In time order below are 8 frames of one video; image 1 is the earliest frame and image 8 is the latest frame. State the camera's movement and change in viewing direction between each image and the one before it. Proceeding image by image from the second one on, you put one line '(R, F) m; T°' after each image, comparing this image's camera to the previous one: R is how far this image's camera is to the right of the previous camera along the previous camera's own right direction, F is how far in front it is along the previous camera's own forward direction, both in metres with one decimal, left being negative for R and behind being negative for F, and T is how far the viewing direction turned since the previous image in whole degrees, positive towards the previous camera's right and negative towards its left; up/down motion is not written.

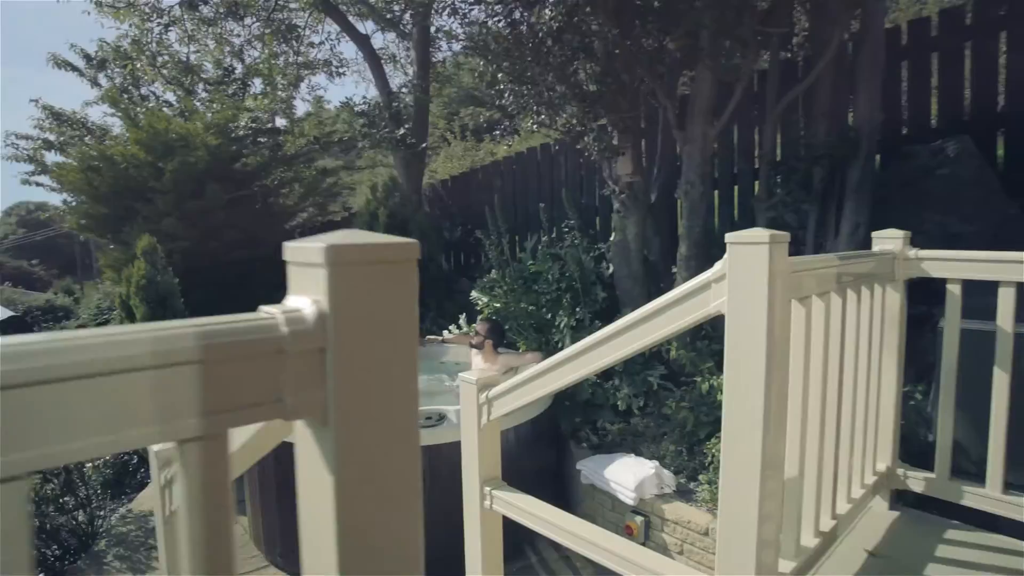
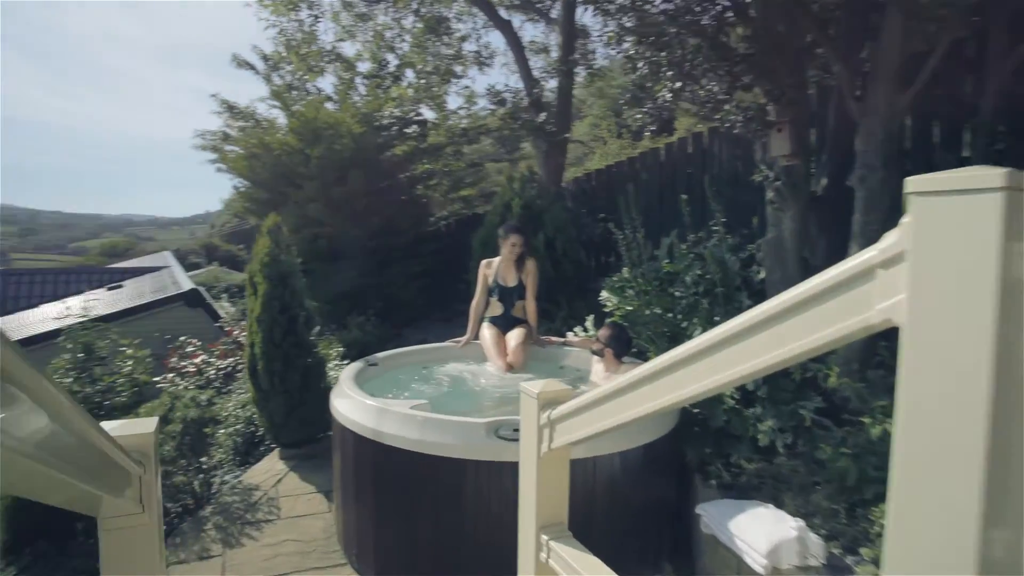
(+0.2, +0.6) m; -14°
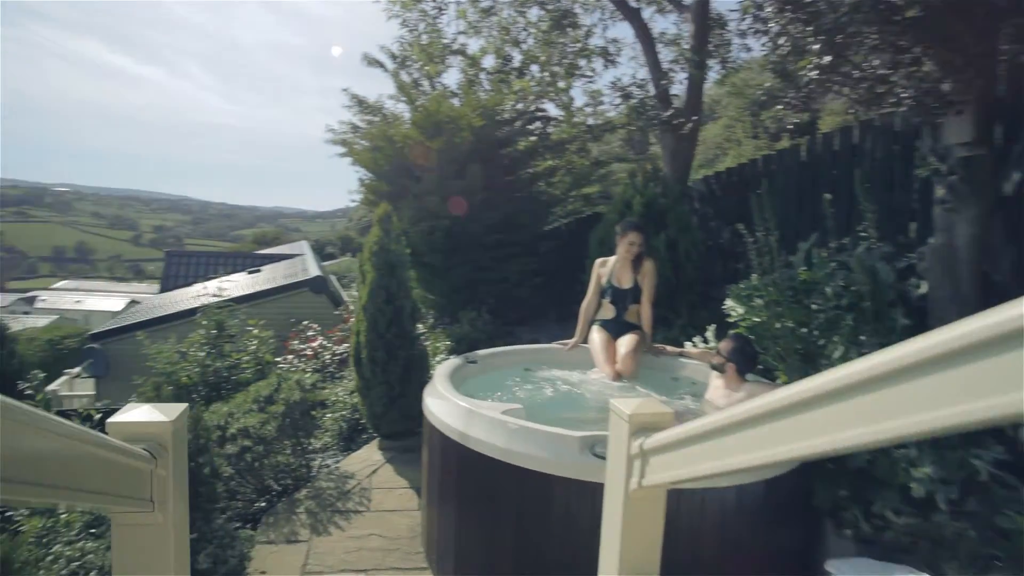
(+0.1, +0.3) m; -11°
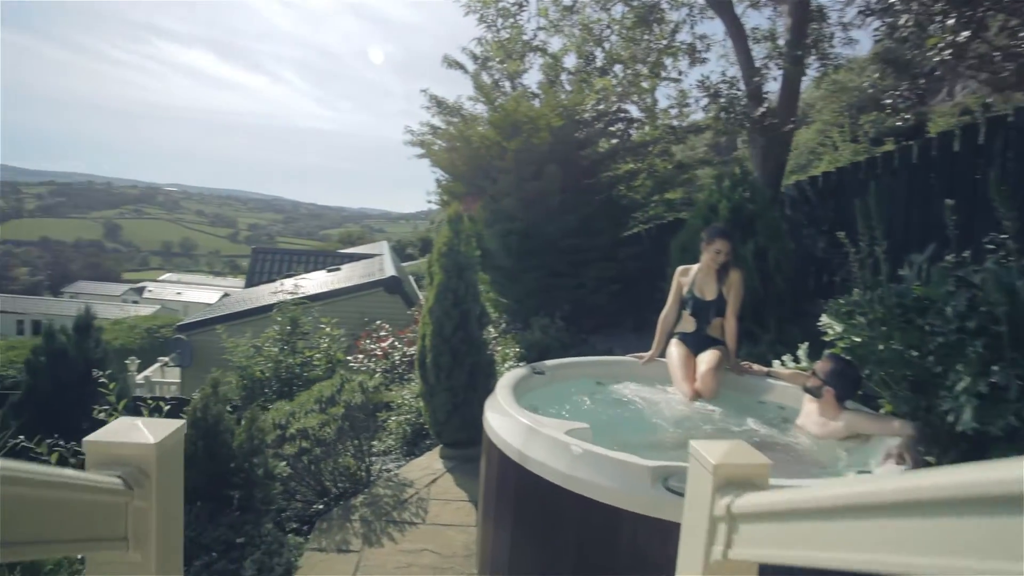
(0.0, +0.3) m; -7°
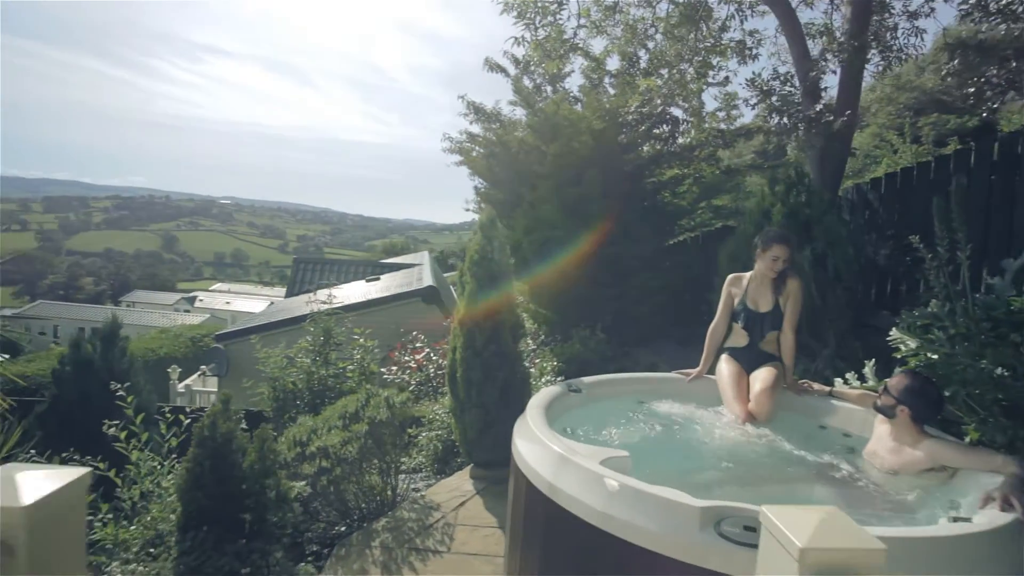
(+0.1, +0.3) m; -4°
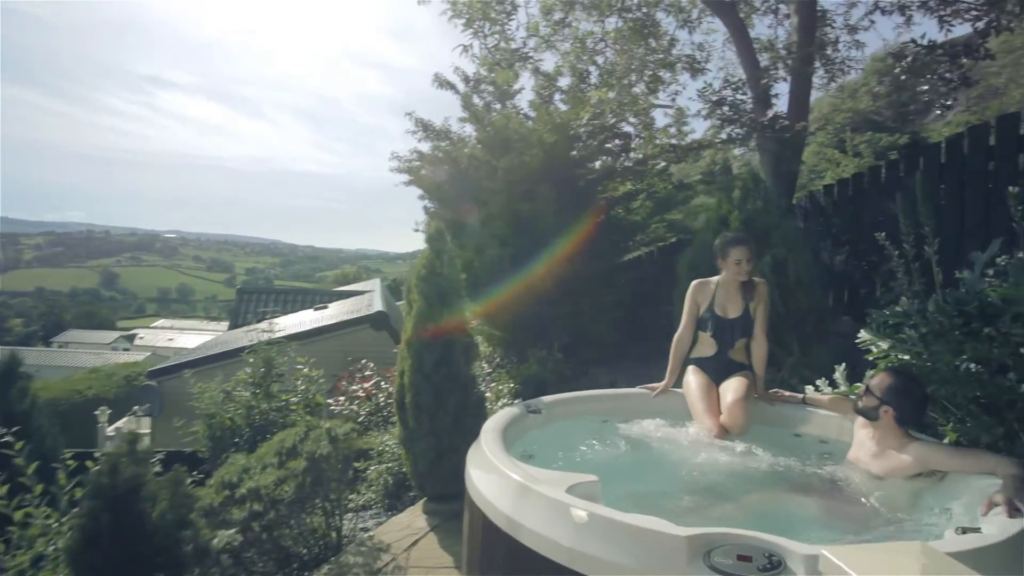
(0.0, +0.3) m; +4°
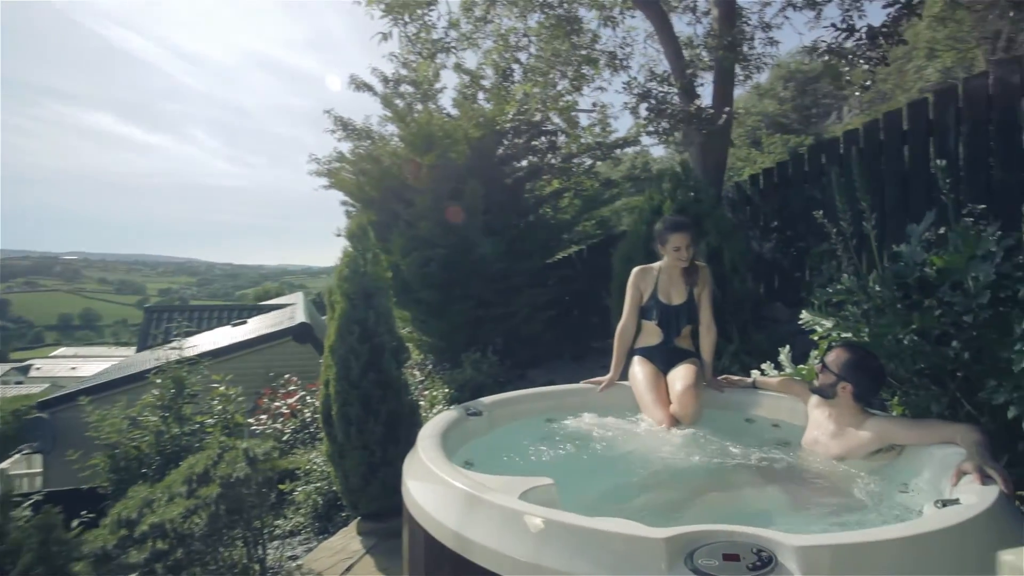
(0.0, +0.3) m; +6°
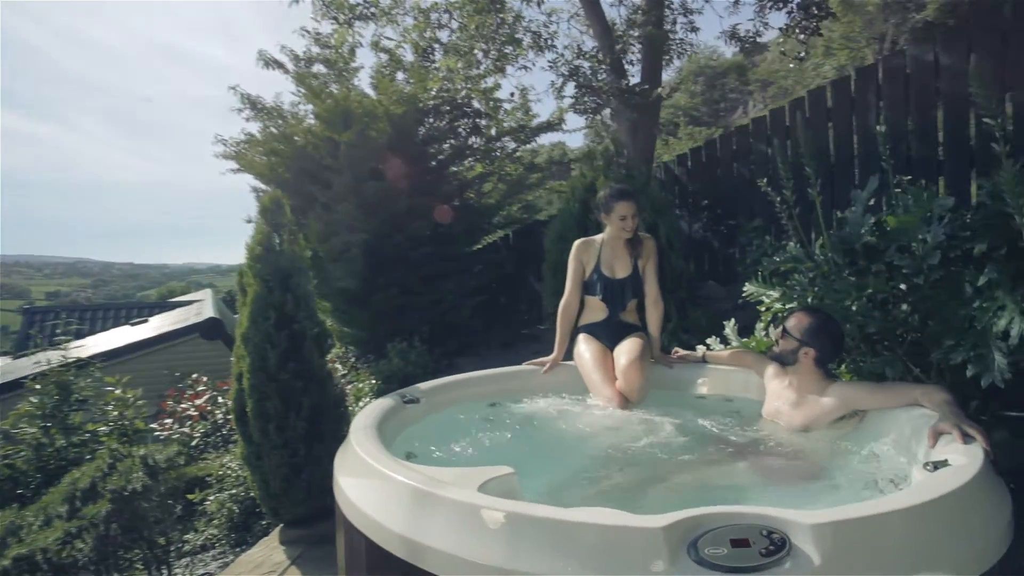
(-0.1, +0.3) m; +7°
